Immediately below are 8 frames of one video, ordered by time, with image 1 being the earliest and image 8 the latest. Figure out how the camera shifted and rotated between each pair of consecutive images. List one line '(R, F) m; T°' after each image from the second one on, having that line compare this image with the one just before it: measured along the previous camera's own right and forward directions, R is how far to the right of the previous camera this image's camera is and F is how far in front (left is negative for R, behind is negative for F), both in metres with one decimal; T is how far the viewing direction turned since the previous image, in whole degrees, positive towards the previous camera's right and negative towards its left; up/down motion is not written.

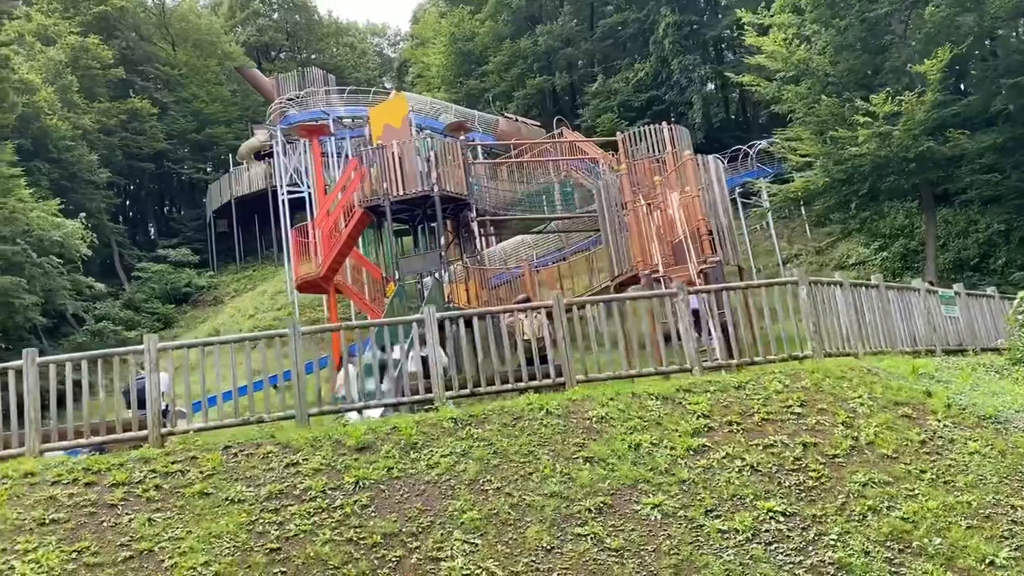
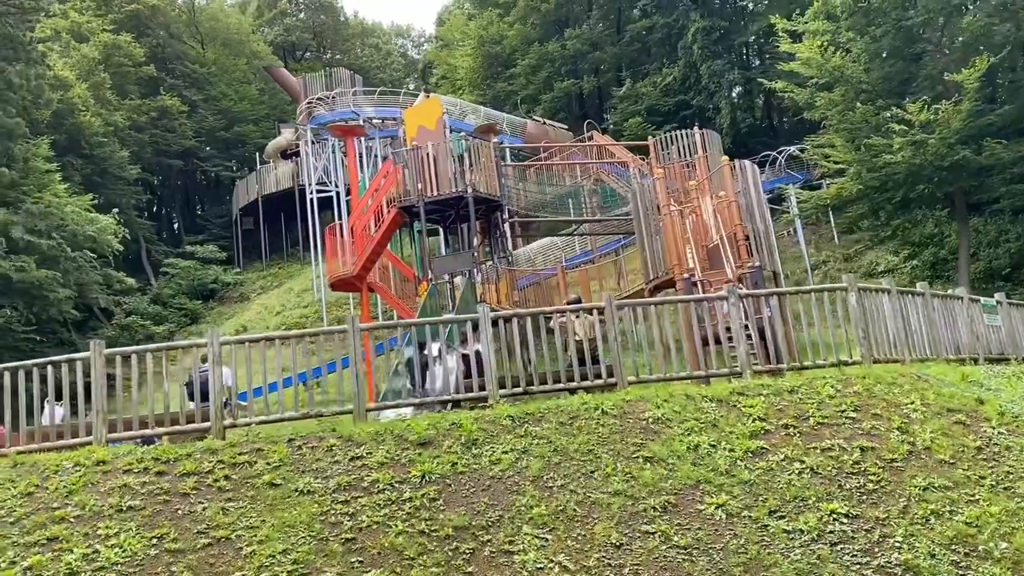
(-0.3, -0.1) m; -1°
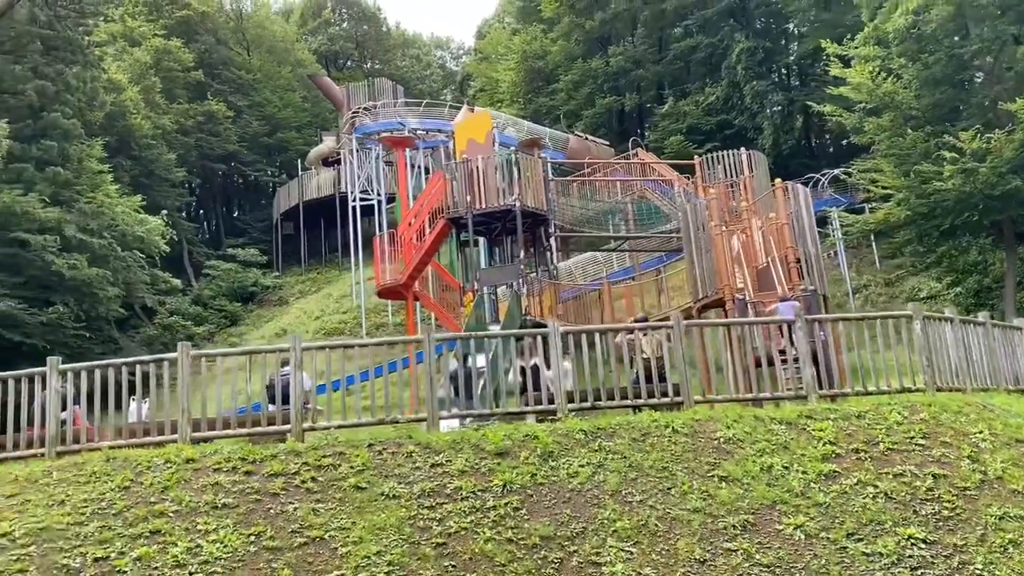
(-0.4, -0.2) m; -2°
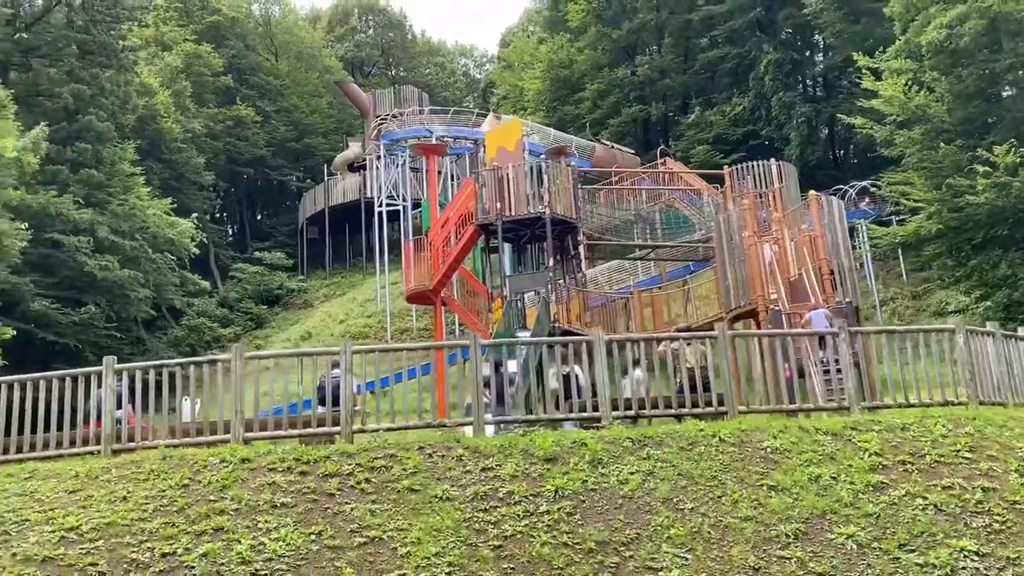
(-0.3, -0.1) m; -1°
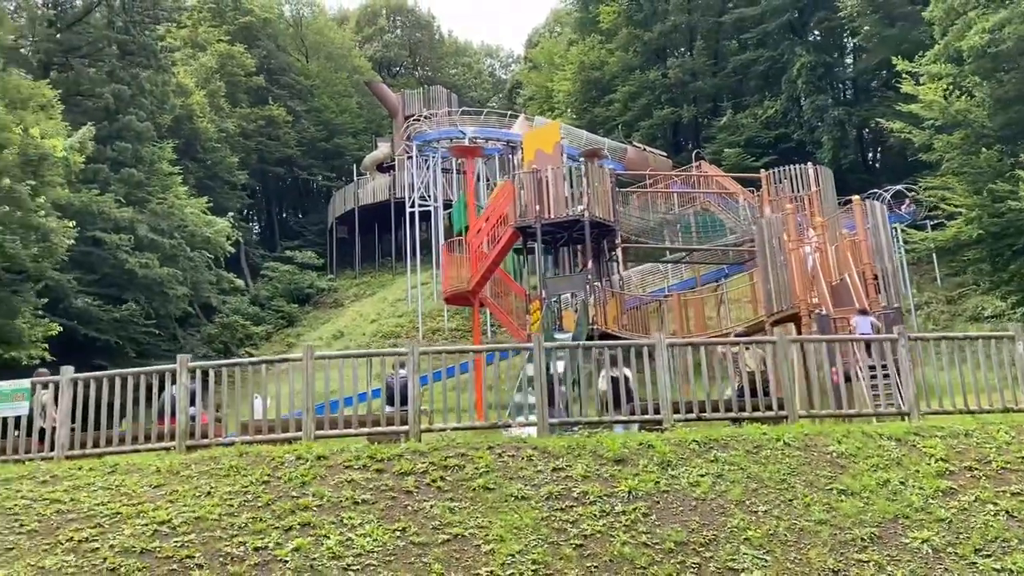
(-0.4, -0.1) m; -1°
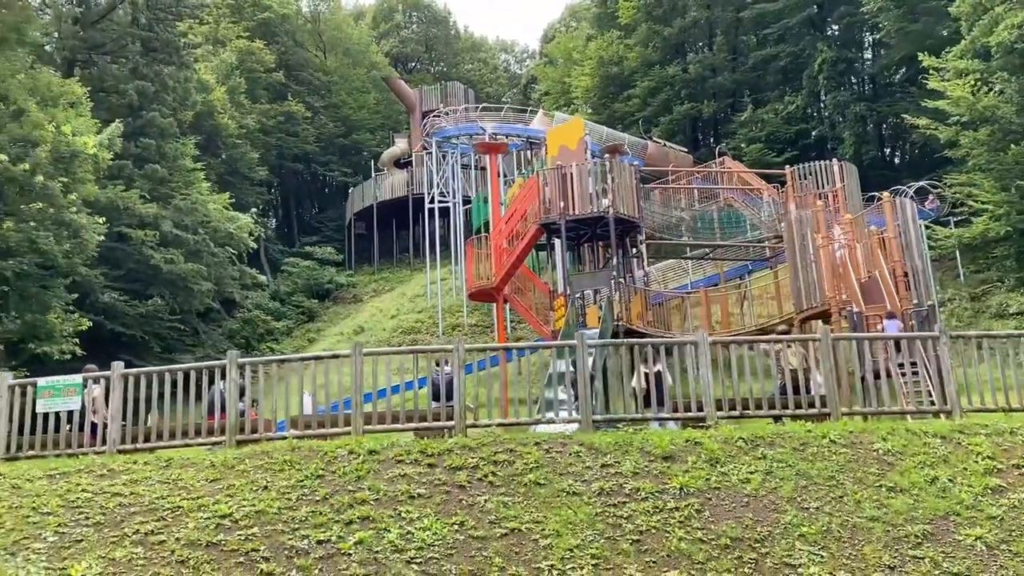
(-0.3, -0.1) m; -1°
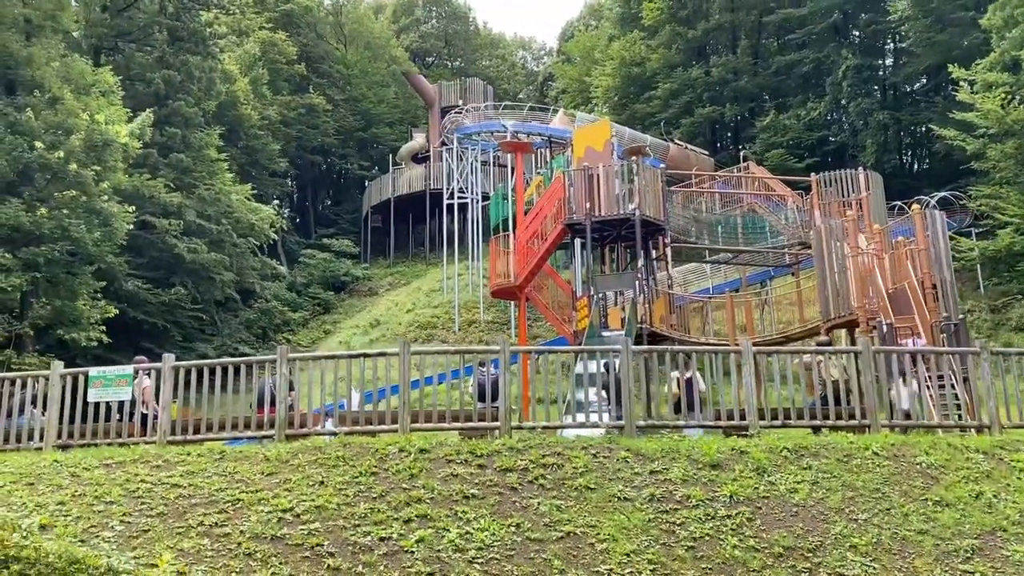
(-0.4, -0.1) m; 0°
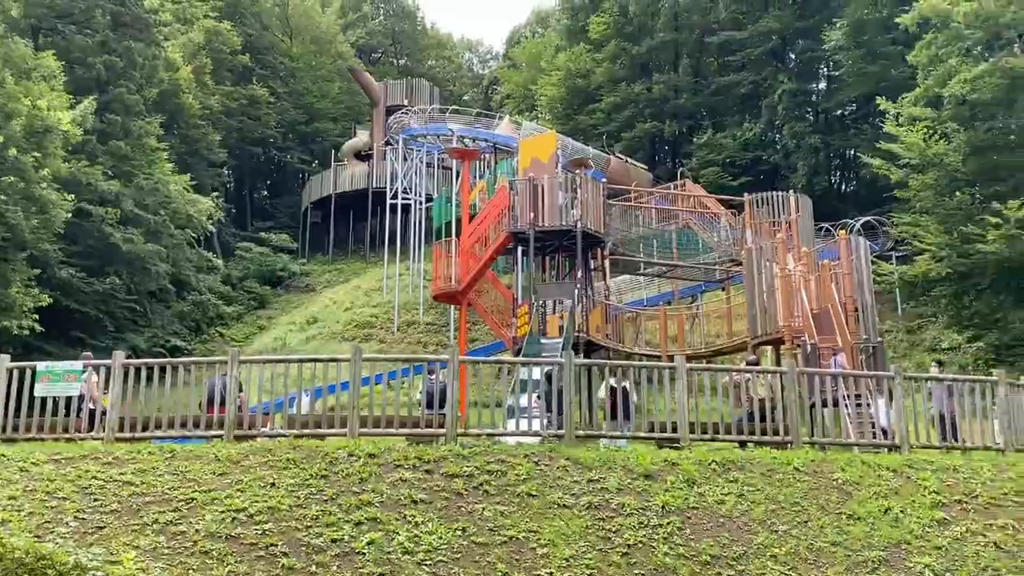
(-0.2, -0.3) m; +4°
